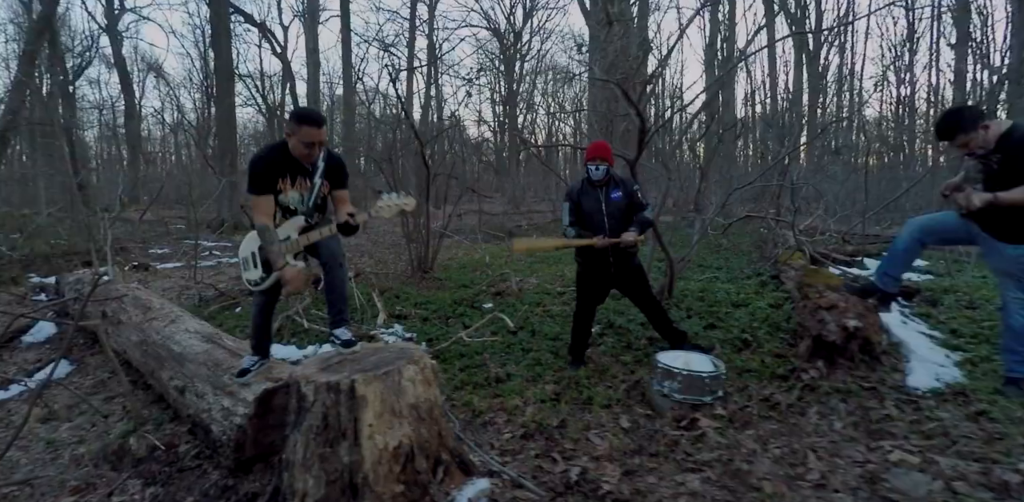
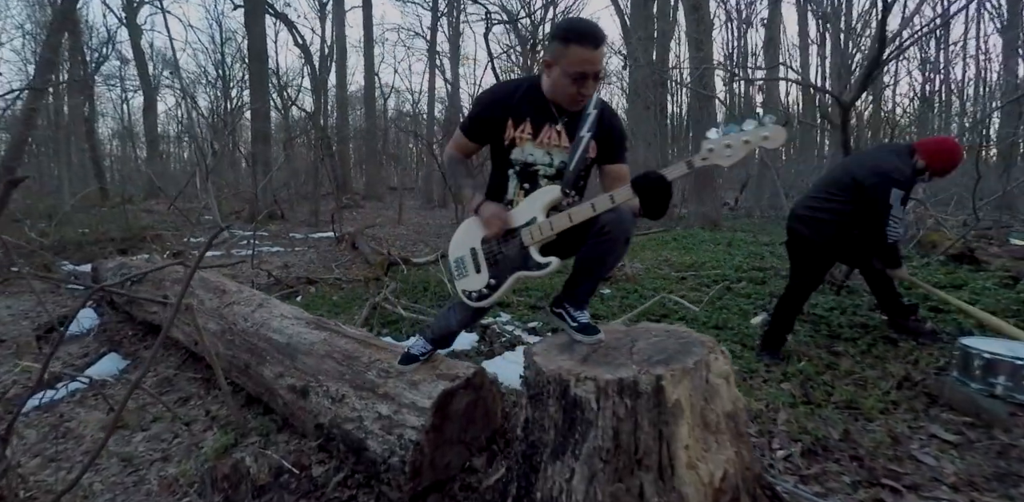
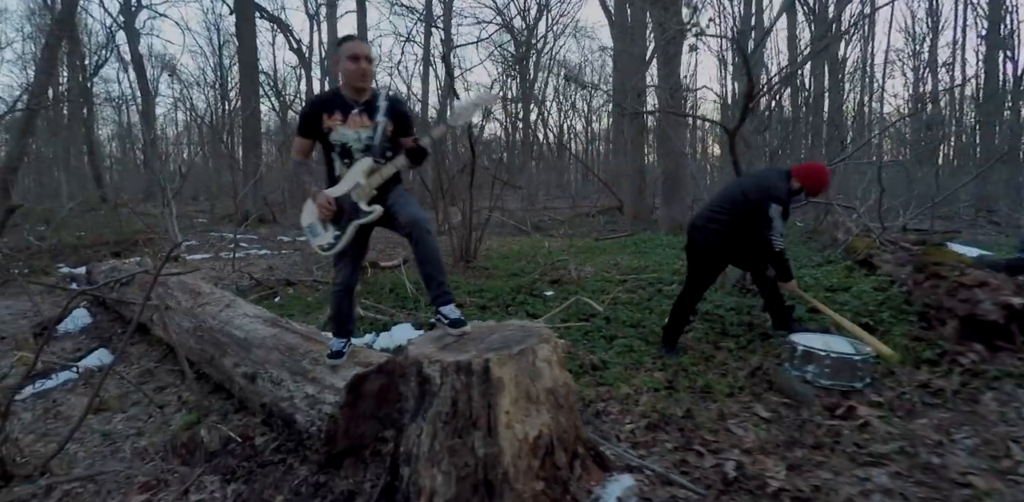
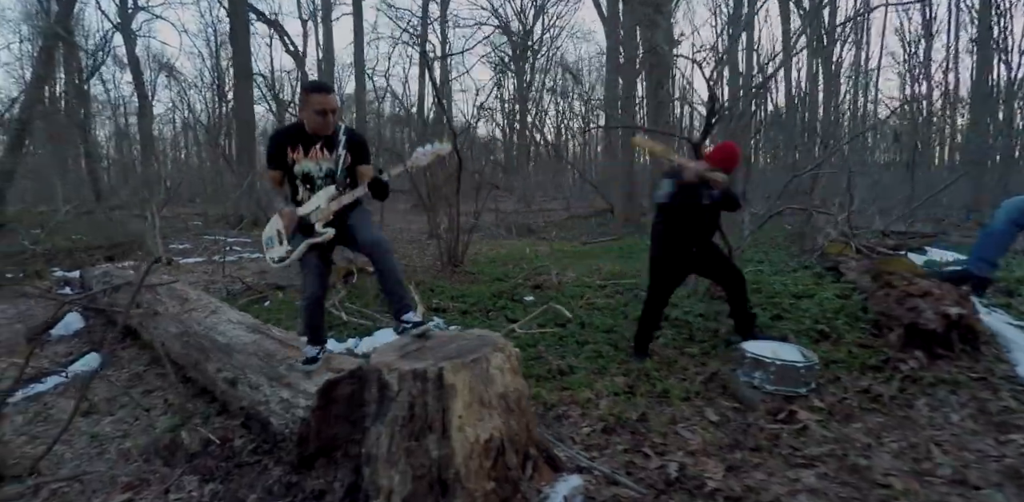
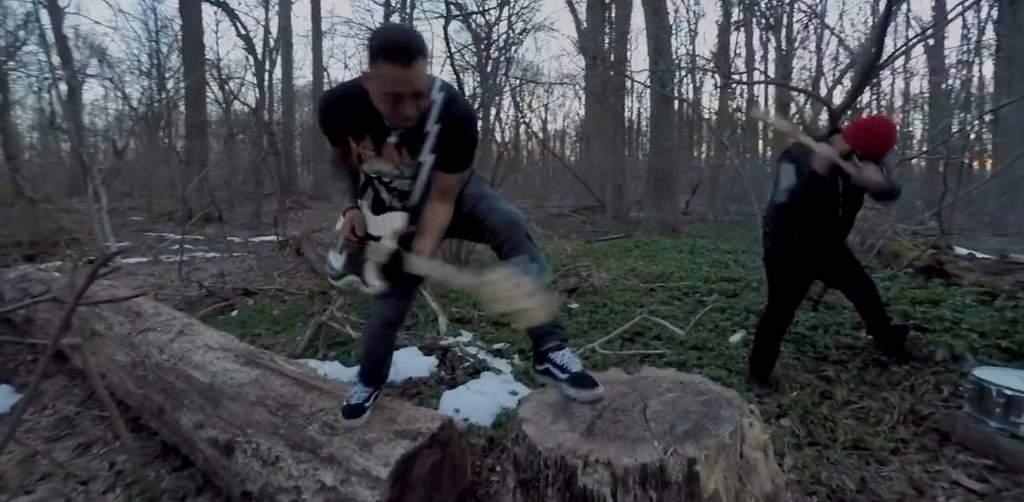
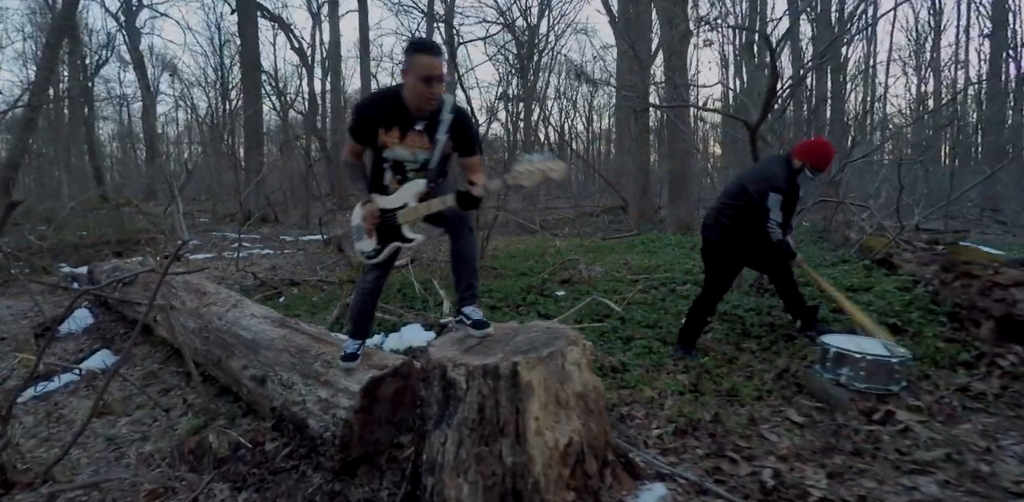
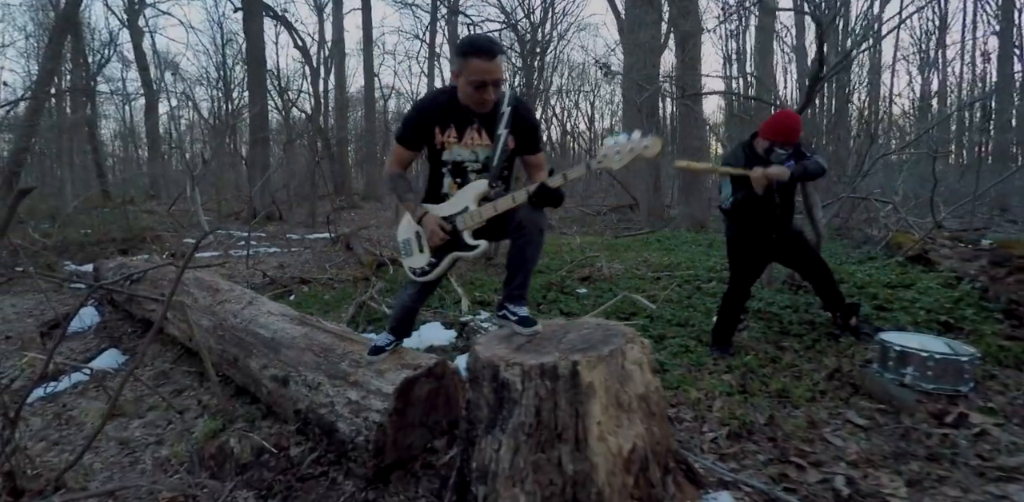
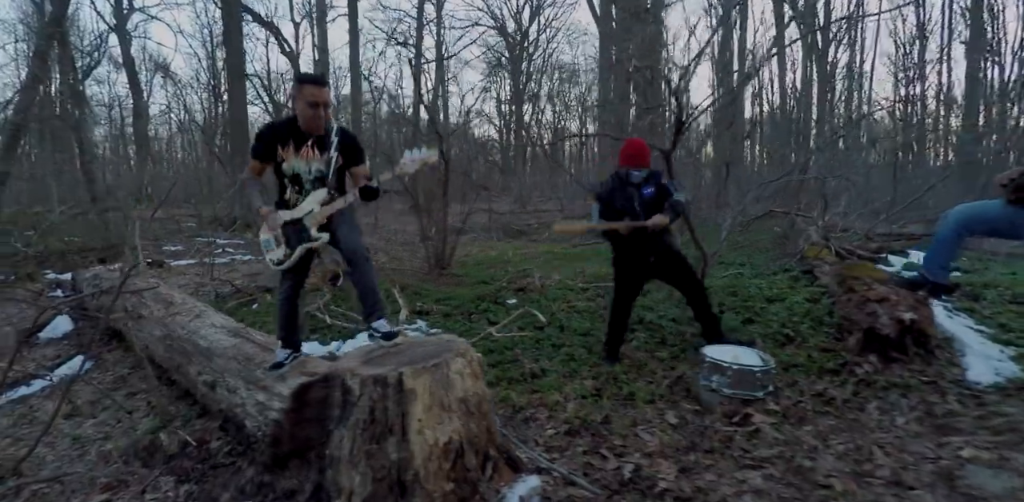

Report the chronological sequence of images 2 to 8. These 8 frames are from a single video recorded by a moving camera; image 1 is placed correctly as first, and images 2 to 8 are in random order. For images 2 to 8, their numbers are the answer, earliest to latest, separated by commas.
8, 4, 3, 6, 7, 2, 5
